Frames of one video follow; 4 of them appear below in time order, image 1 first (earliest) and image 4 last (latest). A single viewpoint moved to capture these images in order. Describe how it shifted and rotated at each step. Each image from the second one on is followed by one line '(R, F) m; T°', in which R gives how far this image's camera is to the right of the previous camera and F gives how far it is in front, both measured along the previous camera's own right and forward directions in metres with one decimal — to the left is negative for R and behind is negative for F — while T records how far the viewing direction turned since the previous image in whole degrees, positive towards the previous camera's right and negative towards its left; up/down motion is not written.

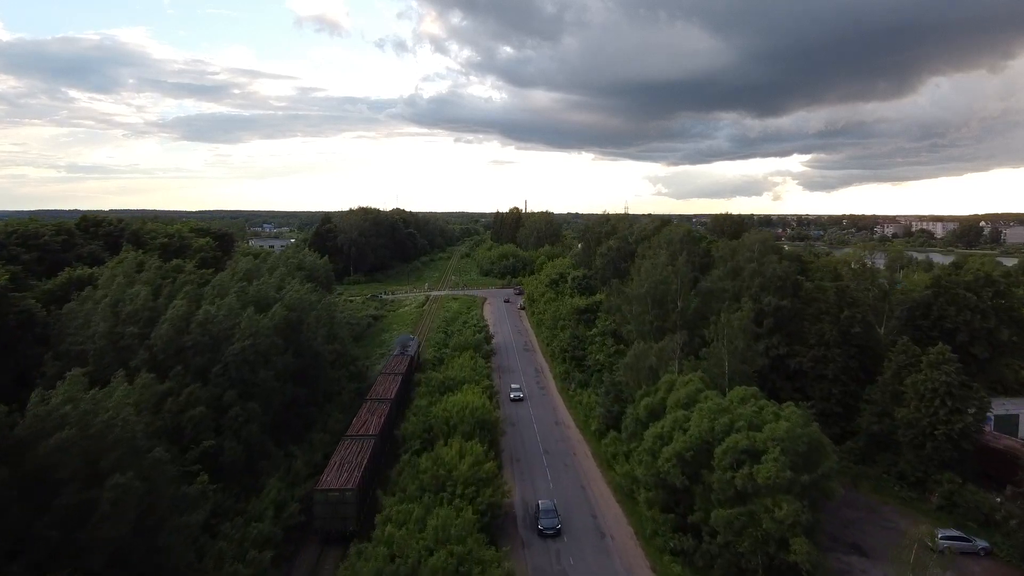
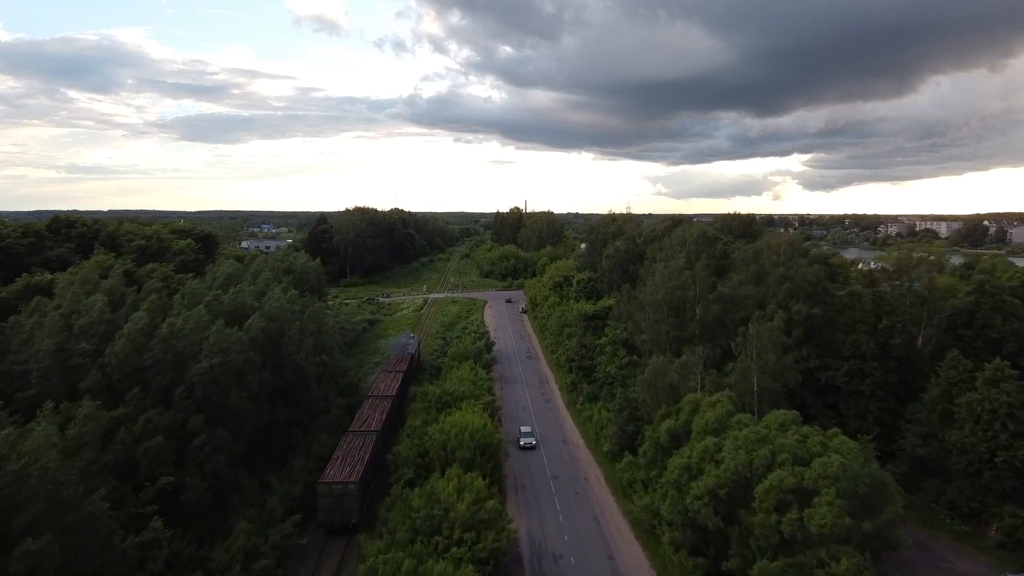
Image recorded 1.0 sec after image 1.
(-0.2, +3.3) m; 0°
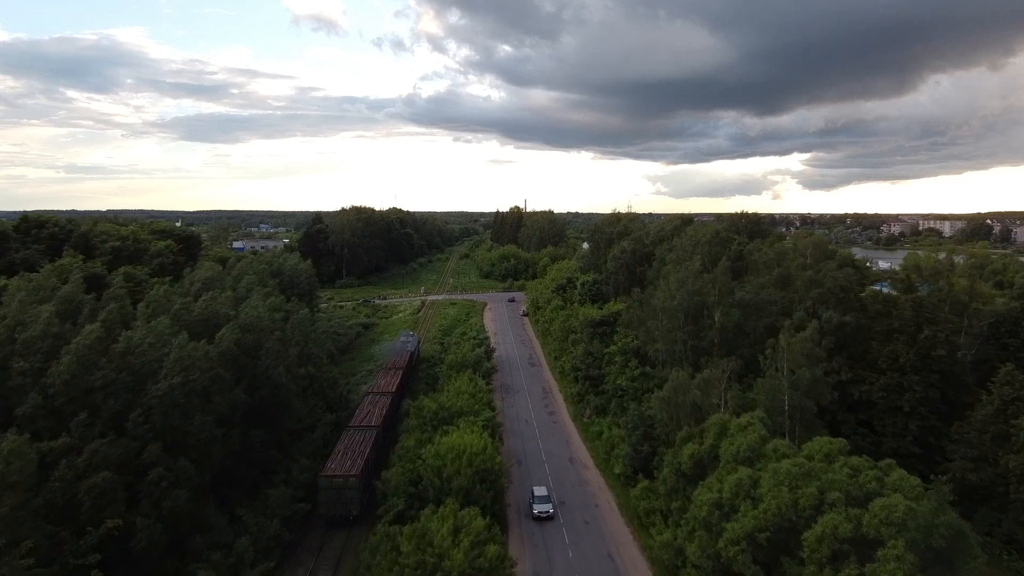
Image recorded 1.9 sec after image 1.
(-0.1, +3.1) m; 0°
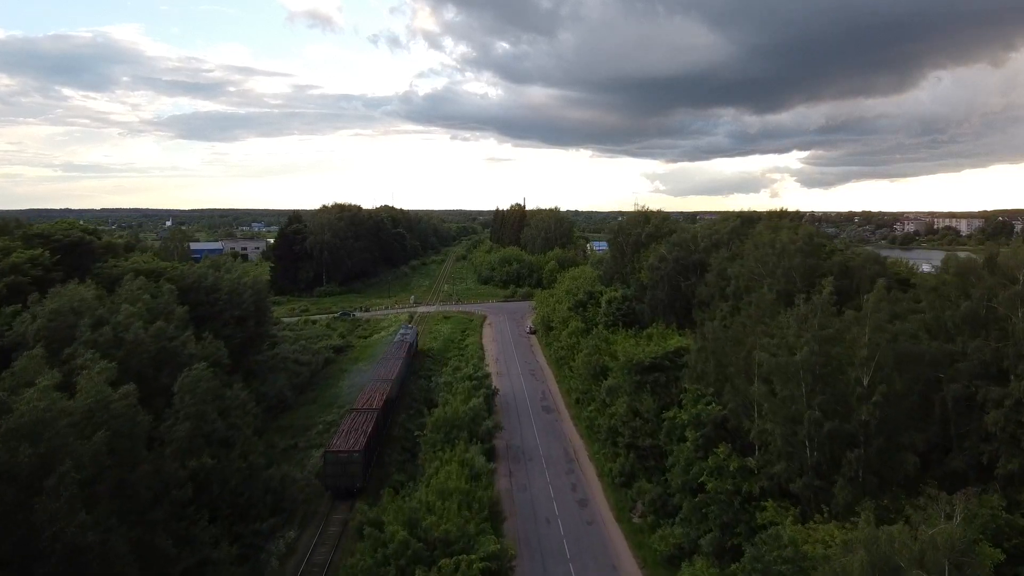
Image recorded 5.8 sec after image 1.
(-0.6, +13.3) m; 0°
